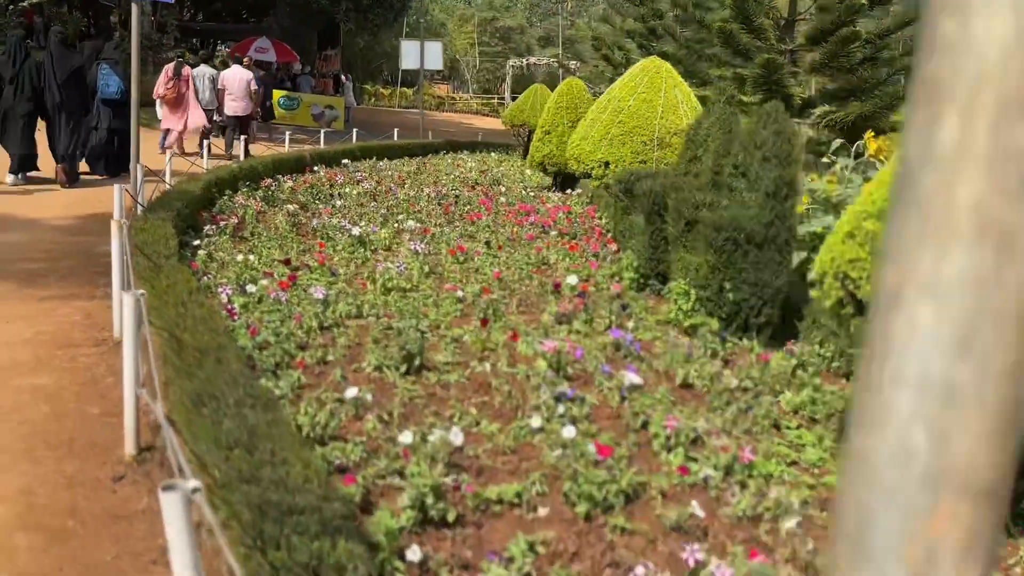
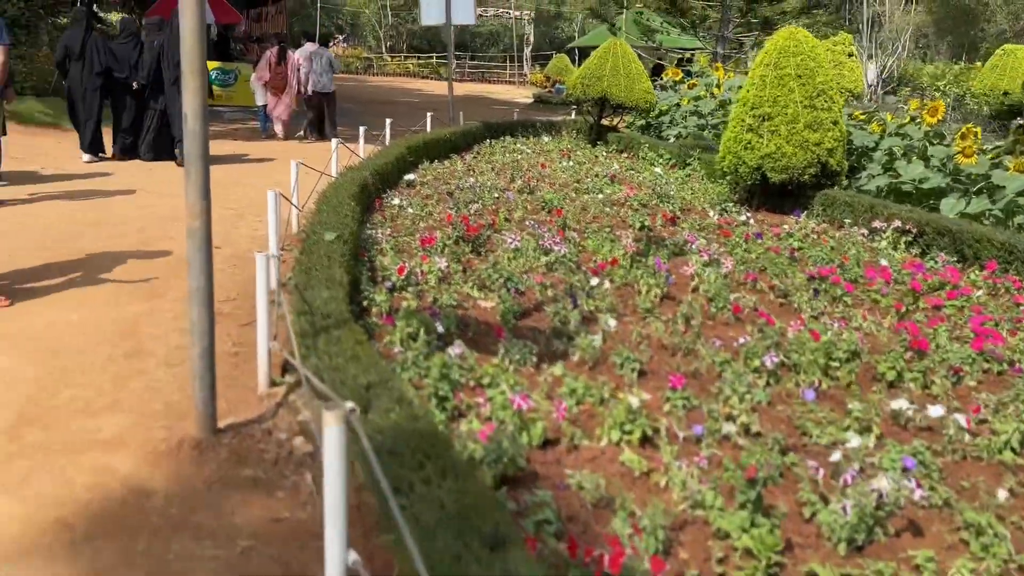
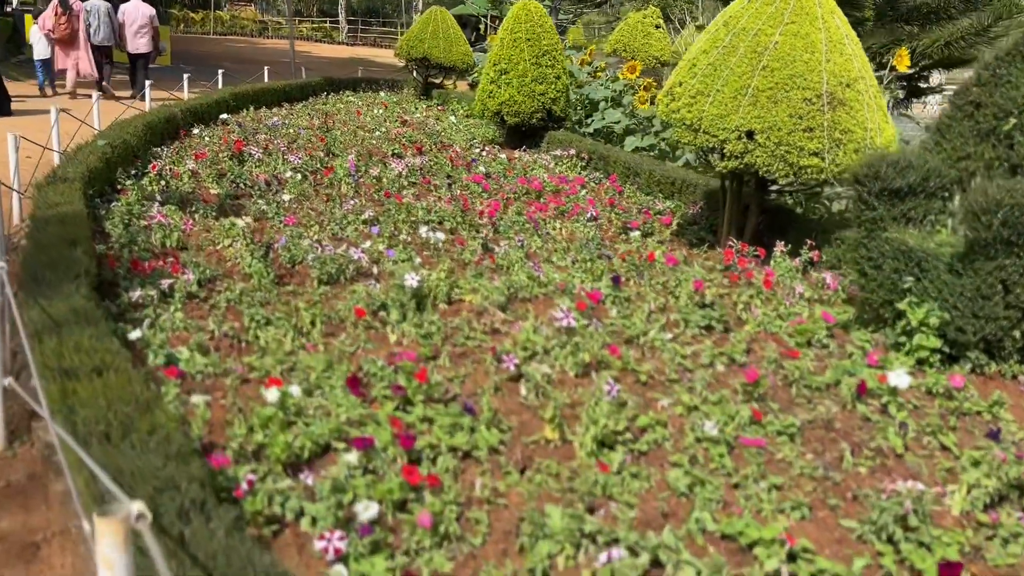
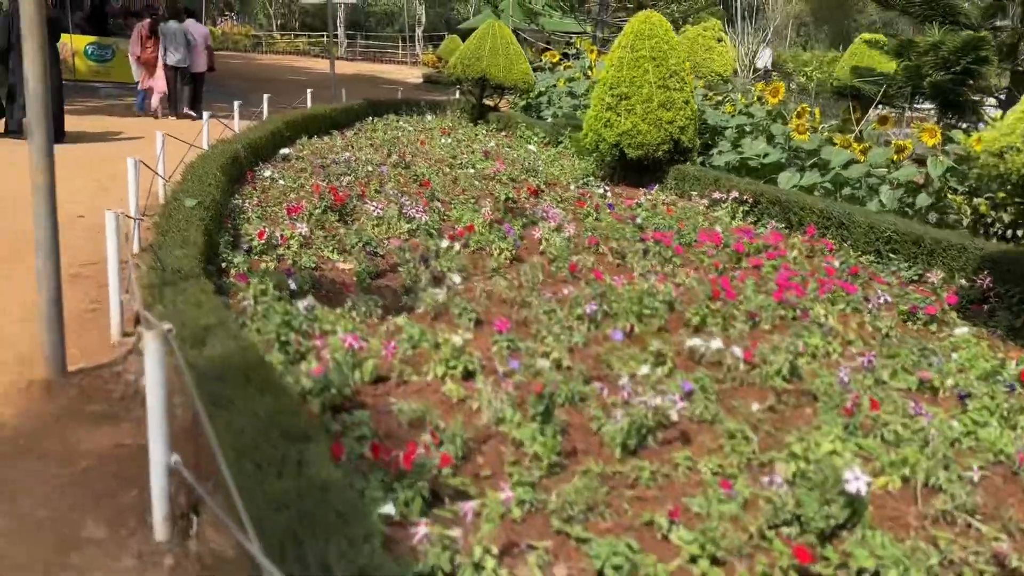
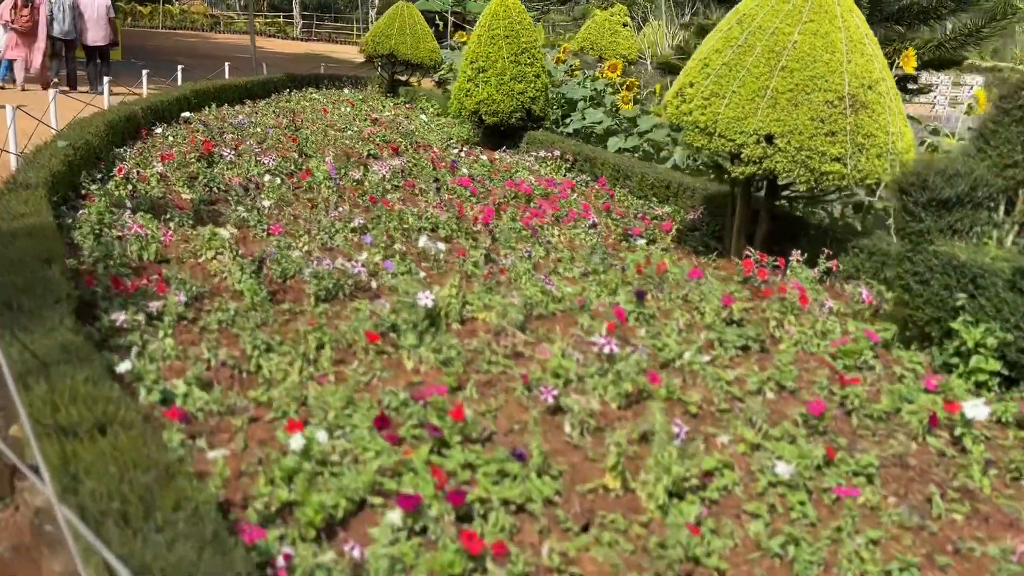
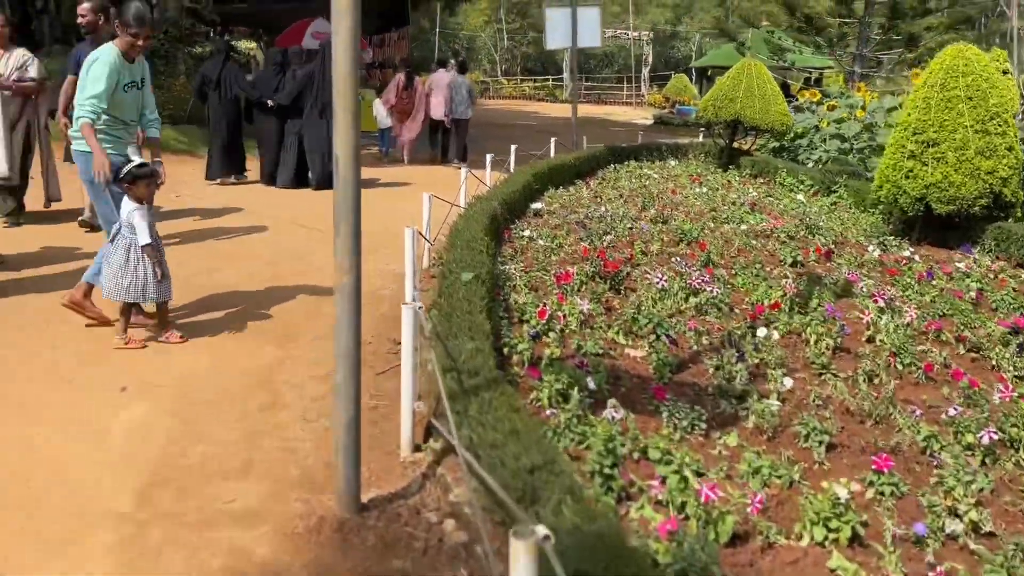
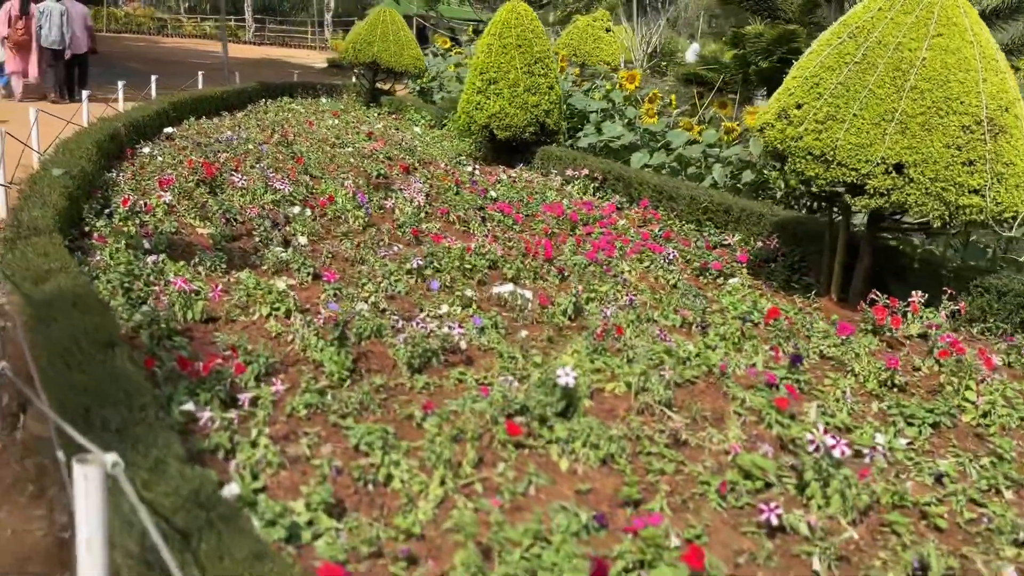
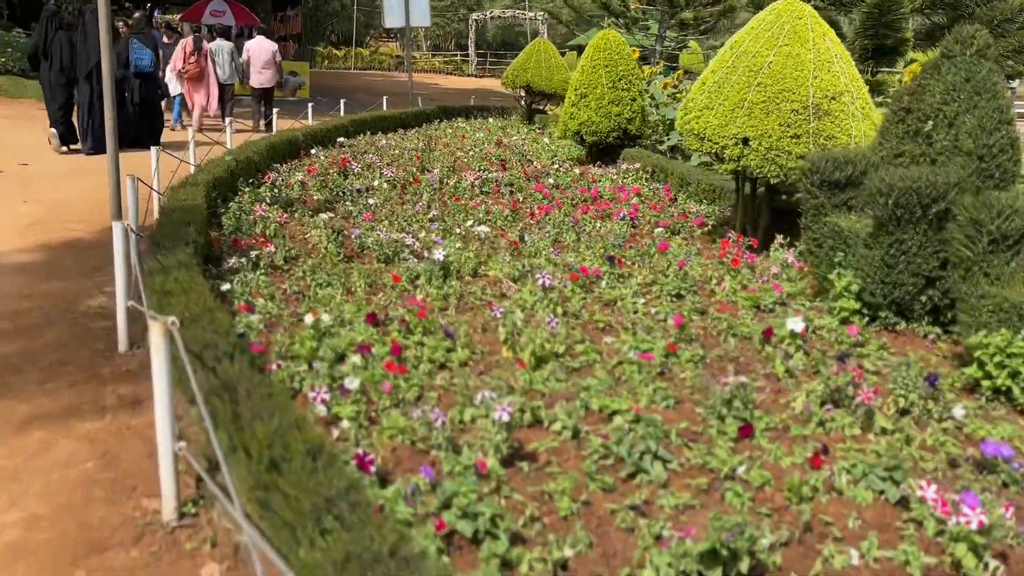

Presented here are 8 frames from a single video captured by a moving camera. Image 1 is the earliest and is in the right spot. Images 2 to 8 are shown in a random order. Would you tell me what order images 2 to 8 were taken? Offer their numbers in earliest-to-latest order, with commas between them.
8, 3, 5, 7, 4, 2, 6
